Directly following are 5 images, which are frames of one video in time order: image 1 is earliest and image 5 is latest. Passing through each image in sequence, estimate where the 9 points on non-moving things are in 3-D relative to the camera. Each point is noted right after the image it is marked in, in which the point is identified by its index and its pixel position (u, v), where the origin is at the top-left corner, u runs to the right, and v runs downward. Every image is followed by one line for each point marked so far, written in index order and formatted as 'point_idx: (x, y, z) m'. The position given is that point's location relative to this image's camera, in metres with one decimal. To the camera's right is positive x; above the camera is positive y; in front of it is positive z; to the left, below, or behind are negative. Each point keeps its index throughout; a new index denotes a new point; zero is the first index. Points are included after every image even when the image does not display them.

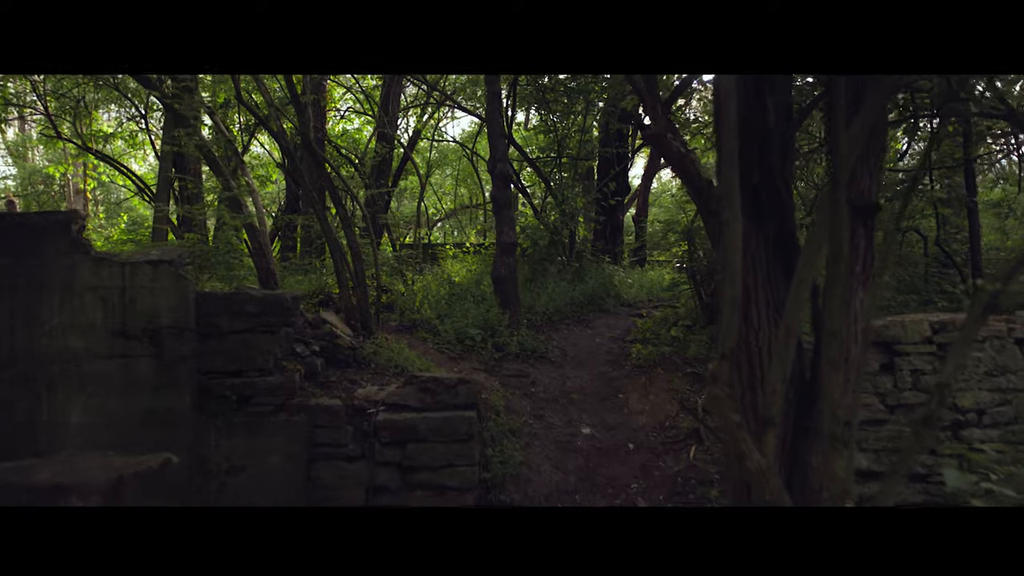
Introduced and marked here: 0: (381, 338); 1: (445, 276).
0: (-1.1, -0.4, +7.1) m
1: (-0.9, +0.1, +10.5) m
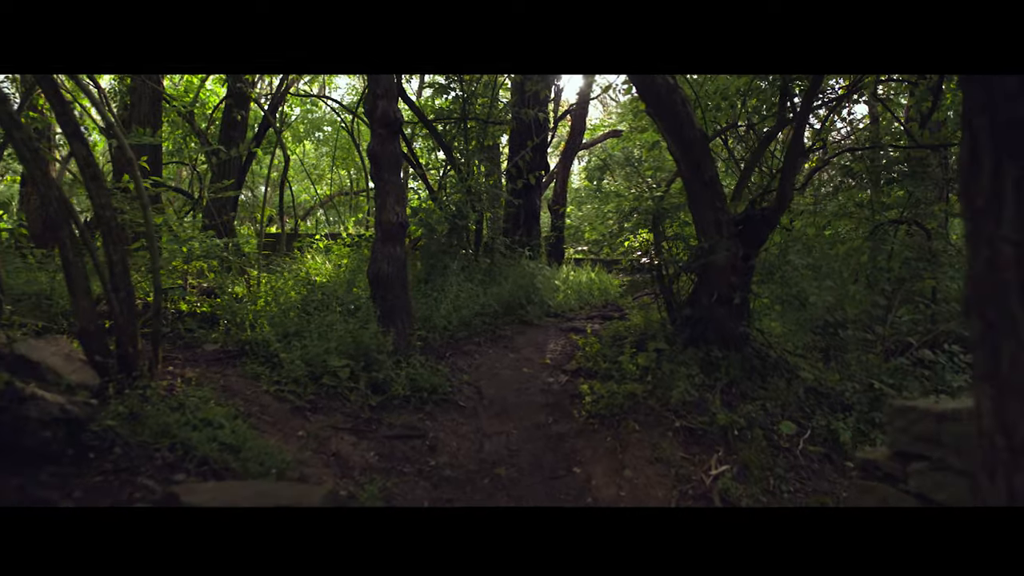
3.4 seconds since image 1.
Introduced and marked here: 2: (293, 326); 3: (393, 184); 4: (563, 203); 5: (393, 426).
0: (-1.7, -0.5, +4.0) m
1: (-1.8, +0.1, +7.4) m
2: (-1.5, -0.3, +5.7) m
3: (-0.8, +0.7, +5.7) m
4: (+0.8, +1.2, +12.4) m
5: (-0.7, -0.8, +4.9) m
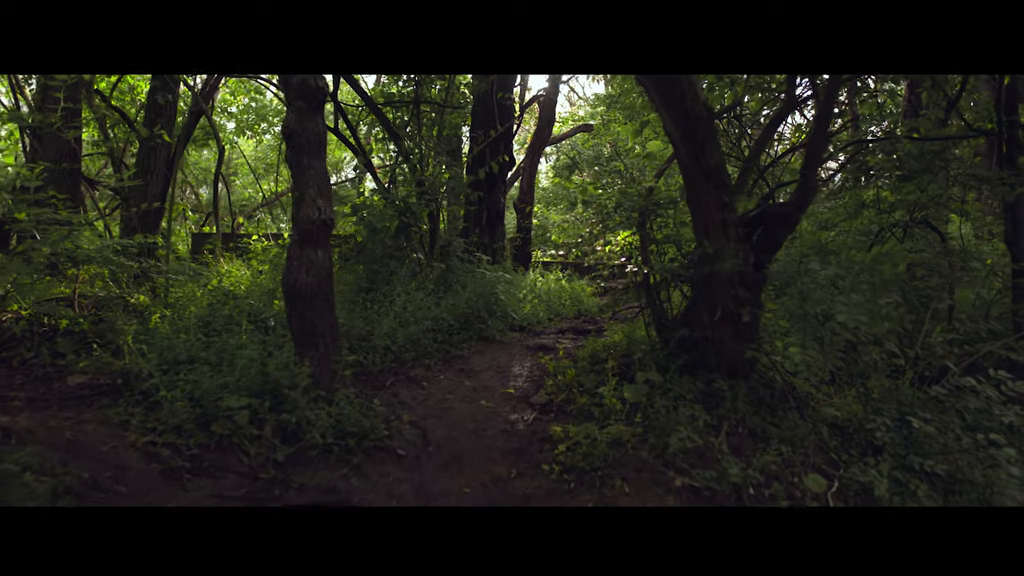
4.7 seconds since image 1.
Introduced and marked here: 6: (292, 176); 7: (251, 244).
0: (-1.8, -0.5, +2.7) m
1: (-2.1, 0.0, +6.1) m
2: (-1.7, -0.3, +4.5) m
3: (-1.1, +0.6, +4.5) m
4: (+0.2, +1.1, +11.3) m
5: (-0.9, -0.9, +3.7) m
6: (-1.2, +0.6, +4.5) m
7: (-2.8, +0.5, +9.0) m
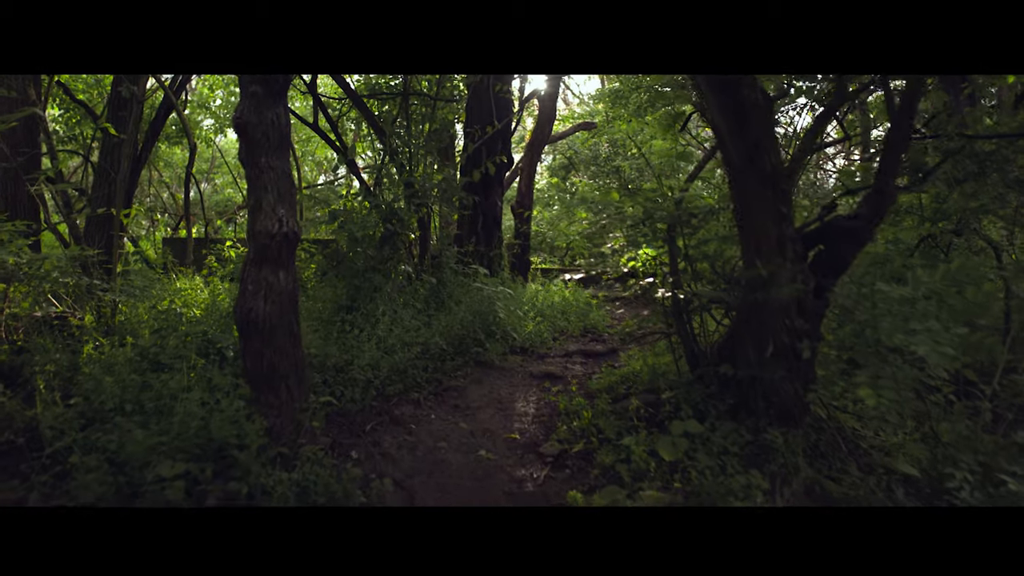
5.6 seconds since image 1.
0: (-1.8, -0.7, +1.9) m
1: (-2.1, -0.1, +5.2) m
2: (-1.7, -0.5, +3.6) m
3: (-1.0, +0.5, +3.6) m
4: (+0.2, +1.0, +10.4) m
5: (-0.9, -1.0, +2.8) m
6: (-1.1, +0.5, +3.6) m
7: (-2.8, +0.4, +8.1) m
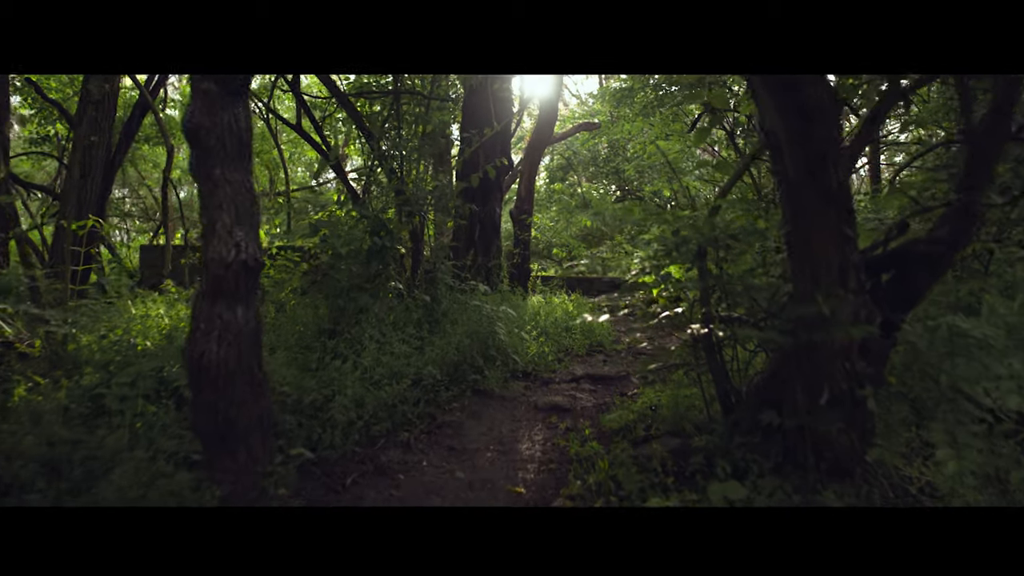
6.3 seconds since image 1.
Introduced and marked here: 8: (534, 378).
0: (-1.8, -0.8, +1.3) m
1: (-2.1, -0.2, +4.6) m
2: (-1.7, -0.6, +3.0) m
3: (-1.0, +0.4, +3.0) m
4: (+0.2, +0.9, +9.8) m
5: (-0.8, -1.1, +2.2) m
6: (-1.1, +0.3, +3.0) m
7: (-2.8, +0.2, +7.5) m
8: (+0.2, -0.6, +5.7) m
